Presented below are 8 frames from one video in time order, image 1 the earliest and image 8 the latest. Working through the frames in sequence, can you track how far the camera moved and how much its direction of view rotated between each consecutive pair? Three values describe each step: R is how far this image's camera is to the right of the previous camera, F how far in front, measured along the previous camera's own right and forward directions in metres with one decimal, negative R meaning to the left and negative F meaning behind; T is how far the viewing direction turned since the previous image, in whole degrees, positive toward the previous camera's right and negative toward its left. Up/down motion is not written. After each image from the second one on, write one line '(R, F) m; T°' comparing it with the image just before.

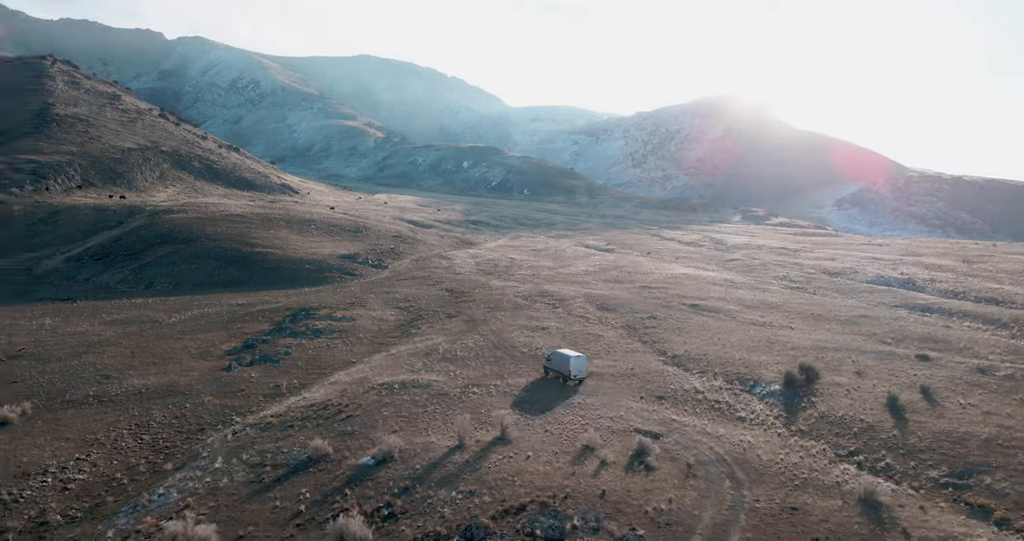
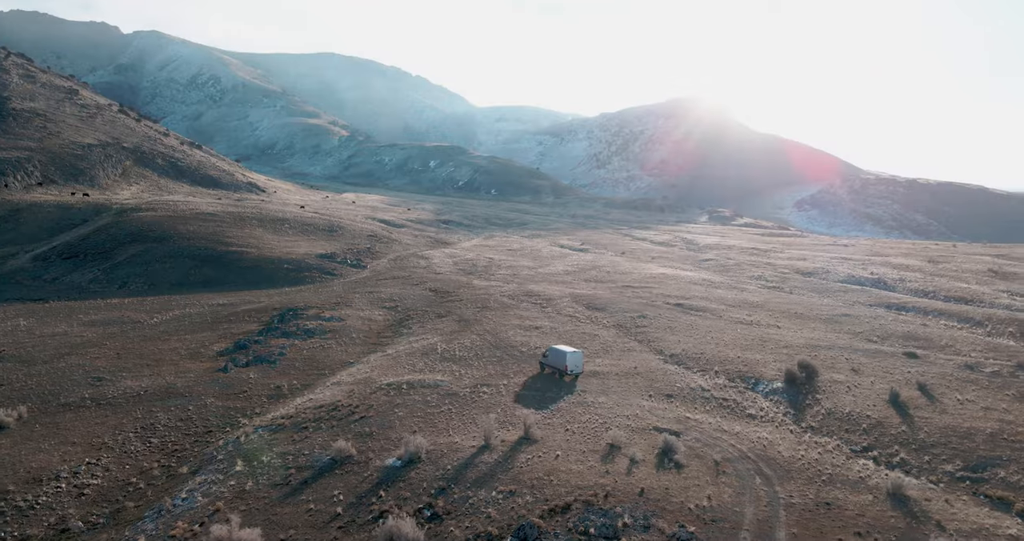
(-1.3, +0.1) m; +3°
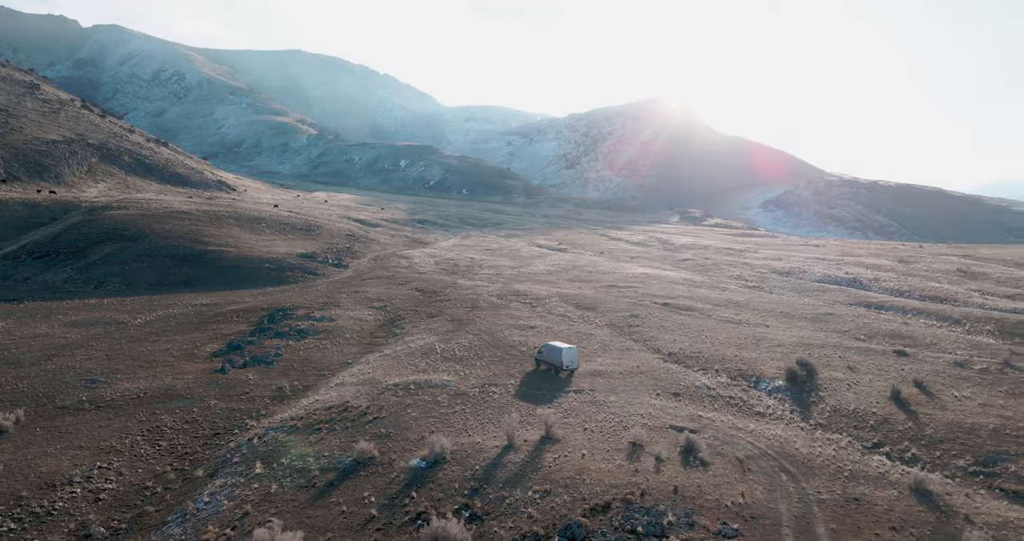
(-1.2, +0.1) m; +2°
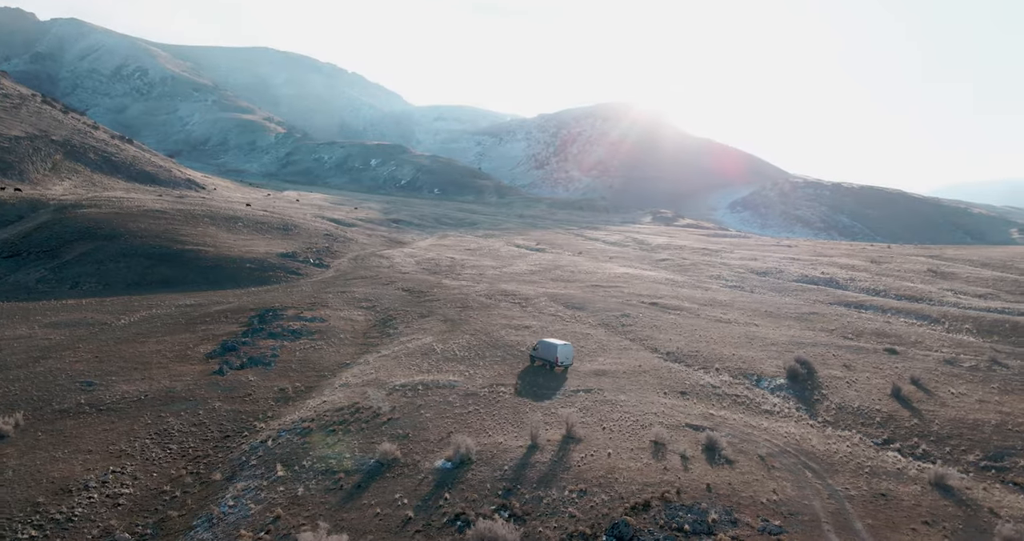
(-1.2, +0.1) m; +2°
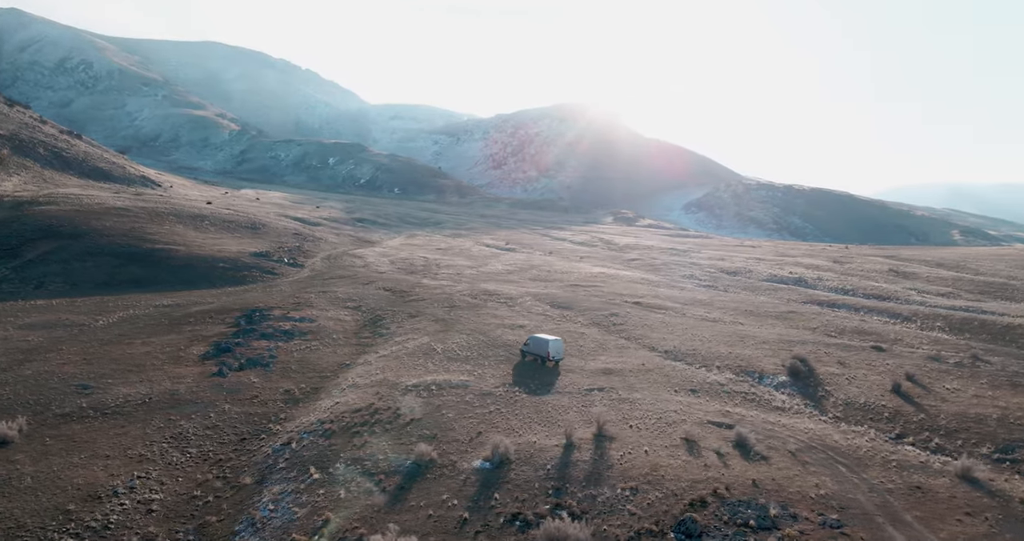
(-1.7, +0.1) m; +3°
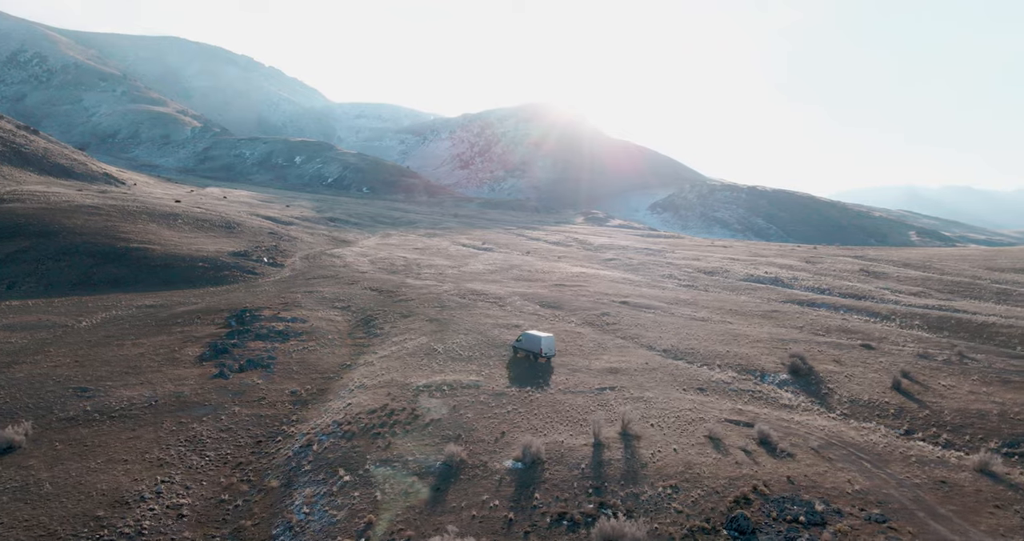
(-1.3, 0.0) m; +3°
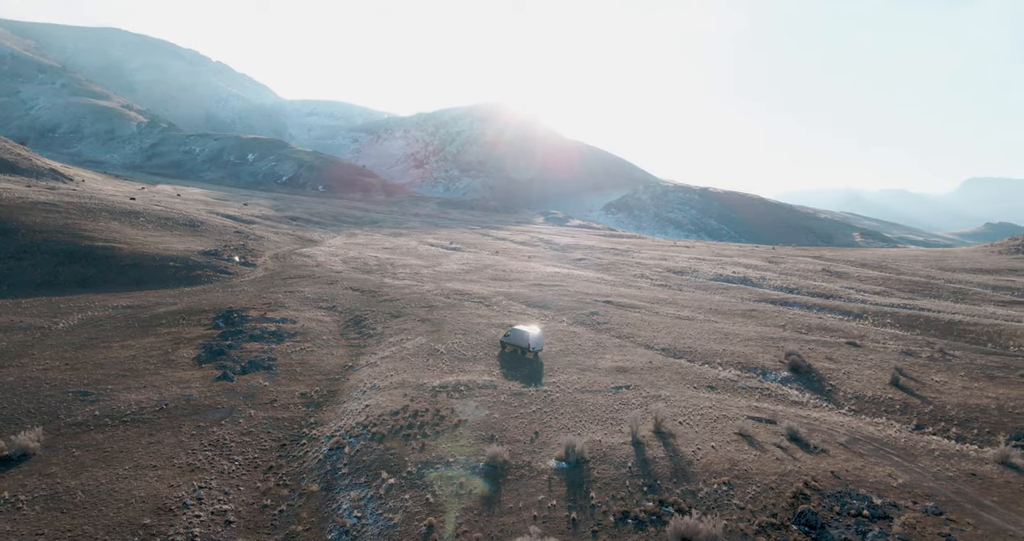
(-1.8, +0.1) m; +4°
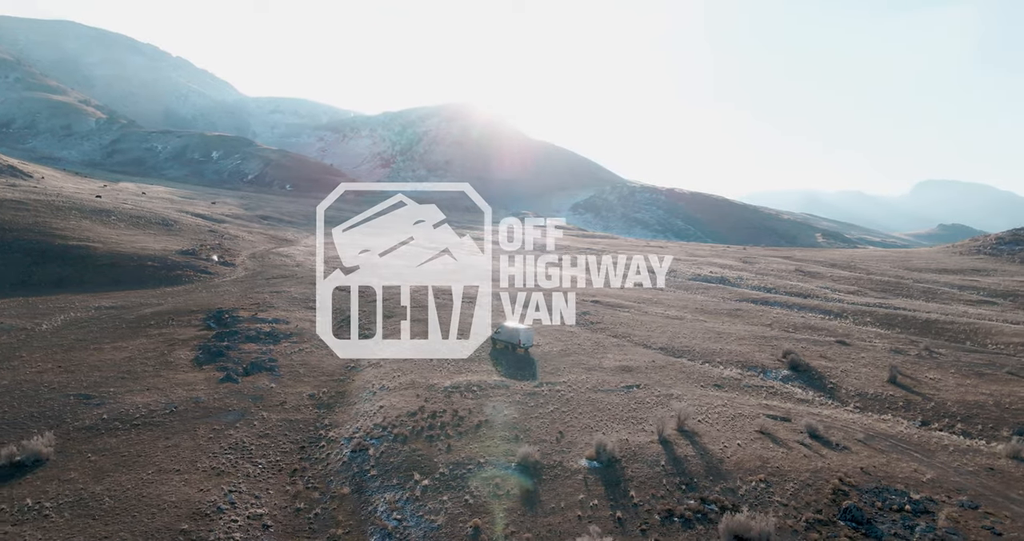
(-1.3, 0.0) m; +3°
